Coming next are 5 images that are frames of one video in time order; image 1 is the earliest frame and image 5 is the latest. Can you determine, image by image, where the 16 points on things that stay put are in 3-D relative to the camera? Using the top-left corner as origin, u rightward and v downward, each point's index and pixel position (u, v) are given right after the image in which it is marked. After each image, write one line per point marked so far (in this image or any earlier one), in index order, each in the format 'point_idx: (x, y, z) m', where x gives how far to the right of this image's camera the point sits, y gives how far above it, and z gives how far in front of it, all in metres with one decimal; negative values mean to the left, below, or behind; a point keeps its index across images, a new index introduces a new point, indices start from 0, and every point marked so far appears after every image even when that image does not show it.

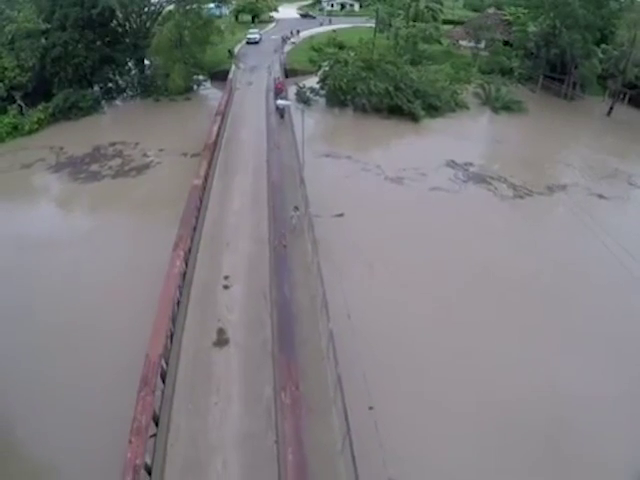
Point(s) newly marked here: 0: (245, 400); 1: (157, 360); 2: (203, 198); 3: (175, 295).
0: (-1.1, -2.4, +9.2) m
1: (-2.4, -1.8, +9.0) m
2: (-2.9, +1.1, +15.3) m
3: (-2.5, -1.0, +10.7) m
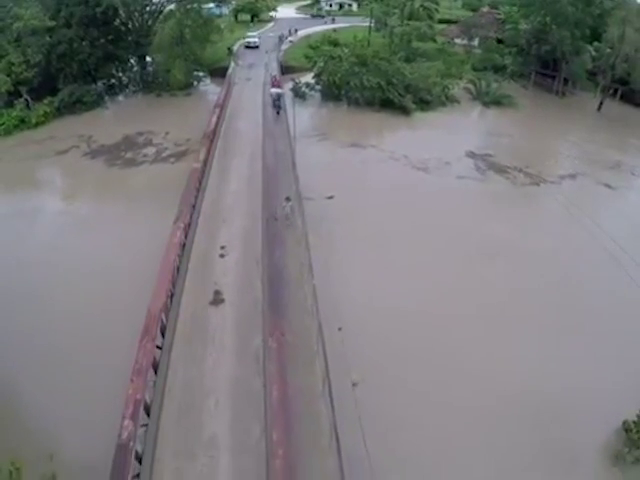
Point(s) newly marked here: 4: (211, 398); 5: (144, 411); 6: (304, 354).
0: (-1.4, -1.8, +10.1) m
1: (-2.6, -1.2, +9.9) m
2: (-3.1, +1.6, +16.2) m
3: (-2.7, -0.4, +11.6) m
4: (-1.7, -2.4, +9.2) m
5: (-2.5, -2.4, +8.5) m
6: (-0.3, -1.9, +10.0) m
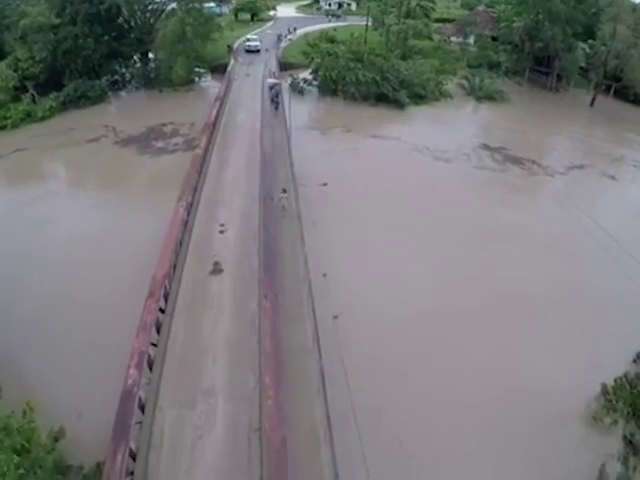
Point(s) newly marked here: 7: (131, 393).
0: (-1.5, -1.3, +10.9) m
1: (-2.8, -0.7, +10.7) m
2: (-3.3, +2.1, +17.0) m
3: (-2.9, +0.1, +12.4) m
4: (-1.8, -1.9, +10.0) m
5: (-2.6, -1.9, +9.3) m
6: (-0.5, -1.4, +10.7) m
7: (-2.6, -2.1, +8.4) m
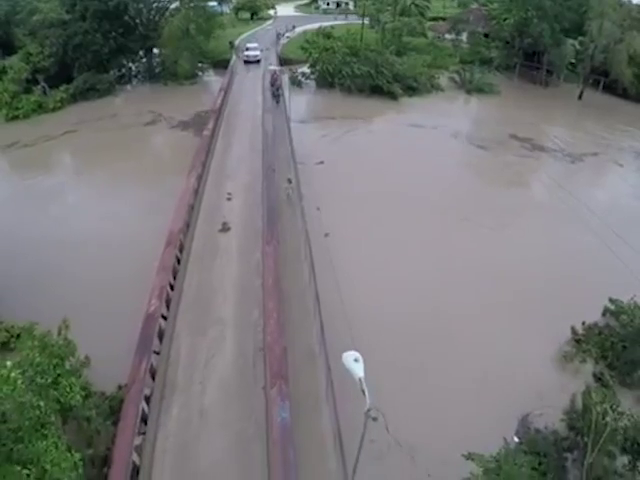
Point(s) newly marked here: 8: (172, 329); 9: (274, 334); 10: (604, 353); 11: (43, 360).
0: (-1.6, -0.5, +12.2) m
1: (-2.9, +0.1, +12.0) m
2: (-3.4, +2.9, +18.3) m
3: (-3.0, +0.9, +13.7) m
4: (-1.9, -1.0, +11.3) m
5: (-2.7, -1.1, +10.6) m
6: (-0.5, -0.6, +12.0) m
7: (-2.7, -1.3, +9.7) m
8: (-2.6, -1.5, +10.4) m
9: (-0.7, -1.4, +9.2) m
10: (+5.9, -2.3, +12.6) m
11: (-3.8, -1.7, +8.4) m
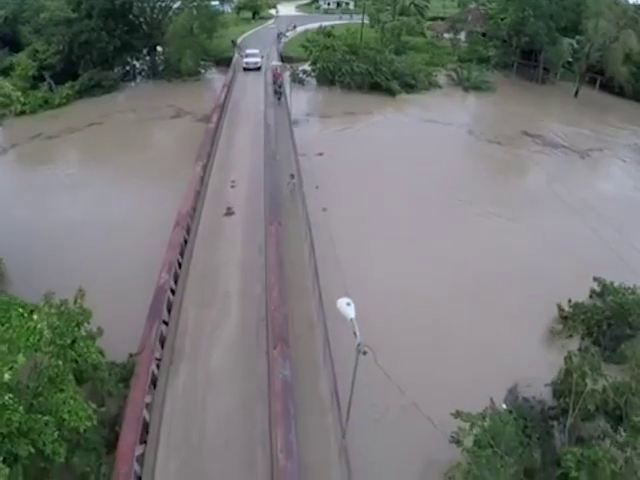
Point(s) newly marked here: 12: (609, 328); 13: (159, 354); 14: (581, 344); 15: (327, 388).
0: (-1.6, -0.1, +12.8) m
1: (-2.9, +0.5, +12.6) m
2: (-3.4, +3.3, +19.0) m
3: (-3.0, +1.3, +14.4) m
4: (-1.9, -0.6, +11.9) m
5: (-2.7, -0.7, +11.2) m
6: (-0.6, -0.2, +12.7) m
7: (-2.7, -0.9, +10.4) m
8: (-2.6, -1.1, +11.0) m
9: (-0.7, -1.0, +9.8) m
10: (+5.9, -1.9, +13.2) m
11: (-3.9, -1.3, +9.0) m
12: (+6.1, -1.9, +12.9) m
13: (-2.6, -1.8, +9.6) m
14: (+5.7, -2.3, +13.3) m
15: (+0.1, -2.4, +9.7) m
